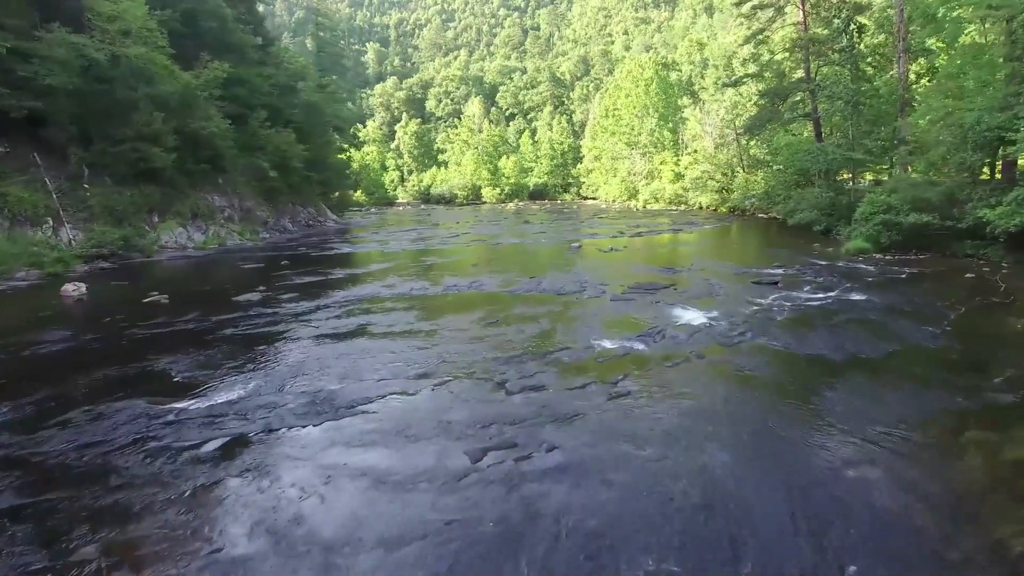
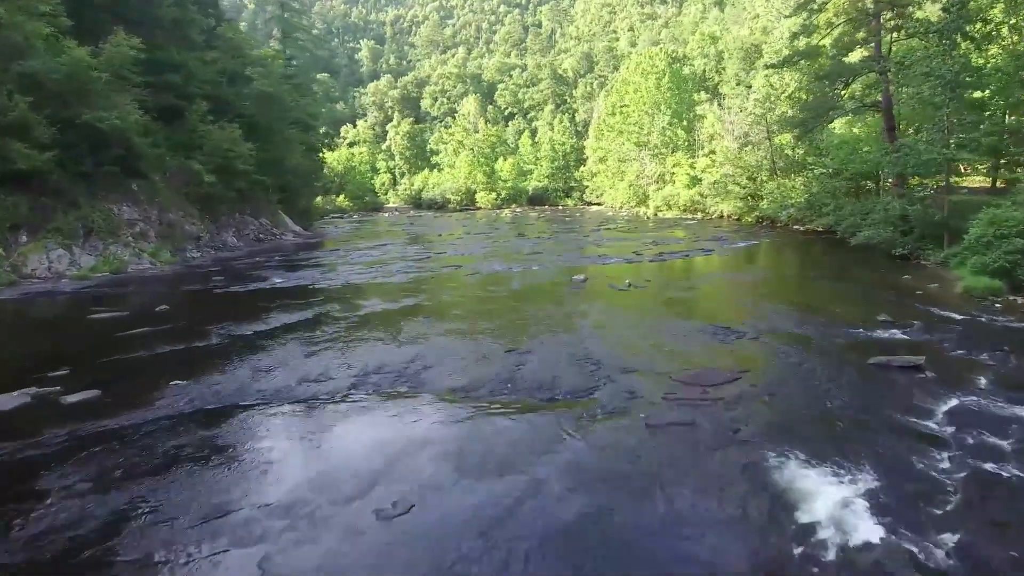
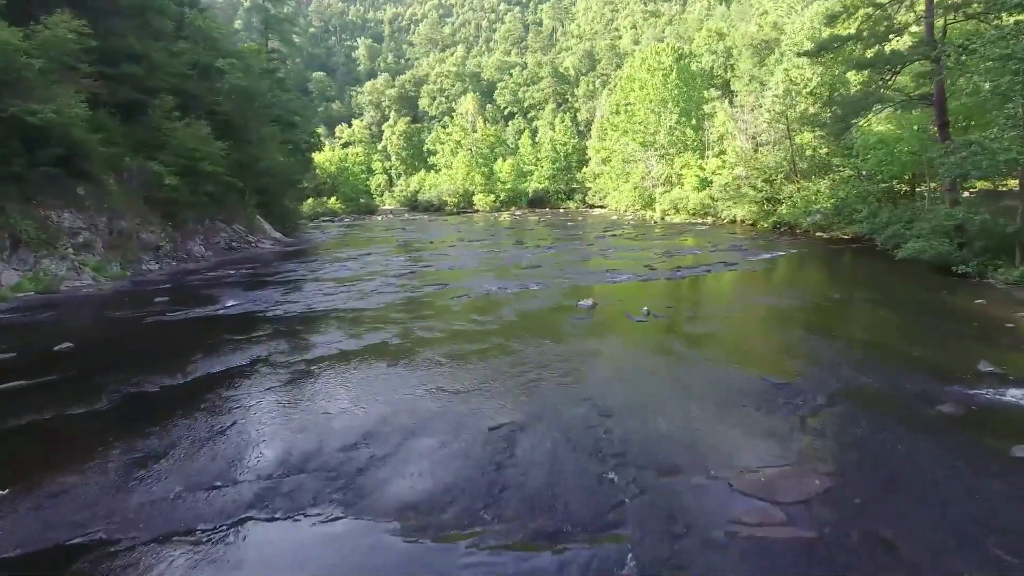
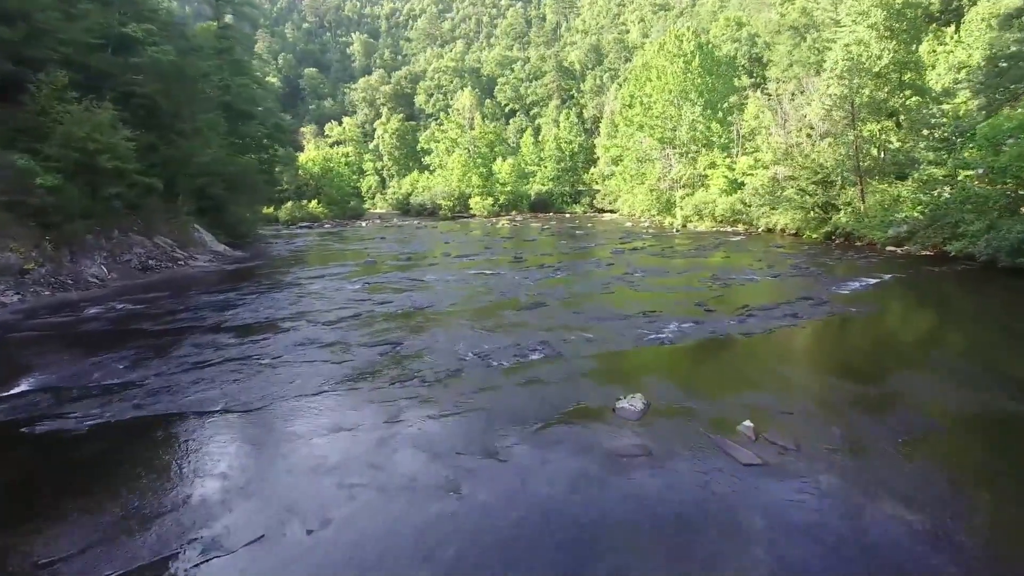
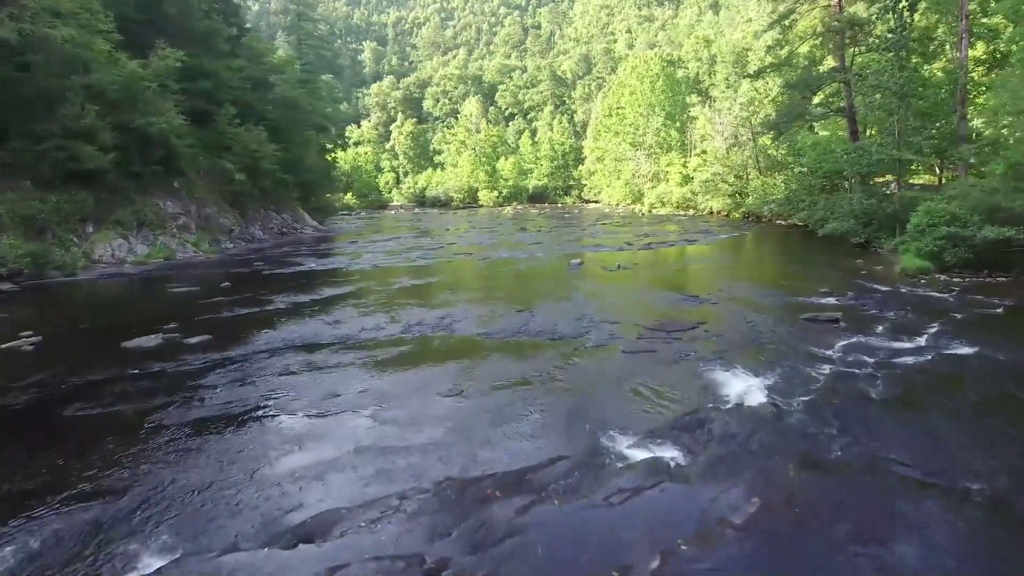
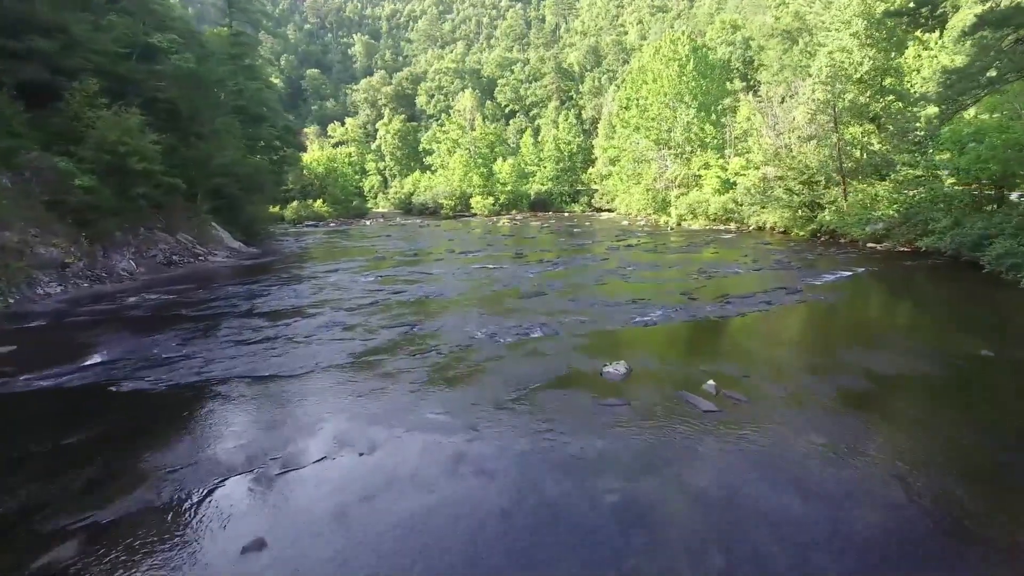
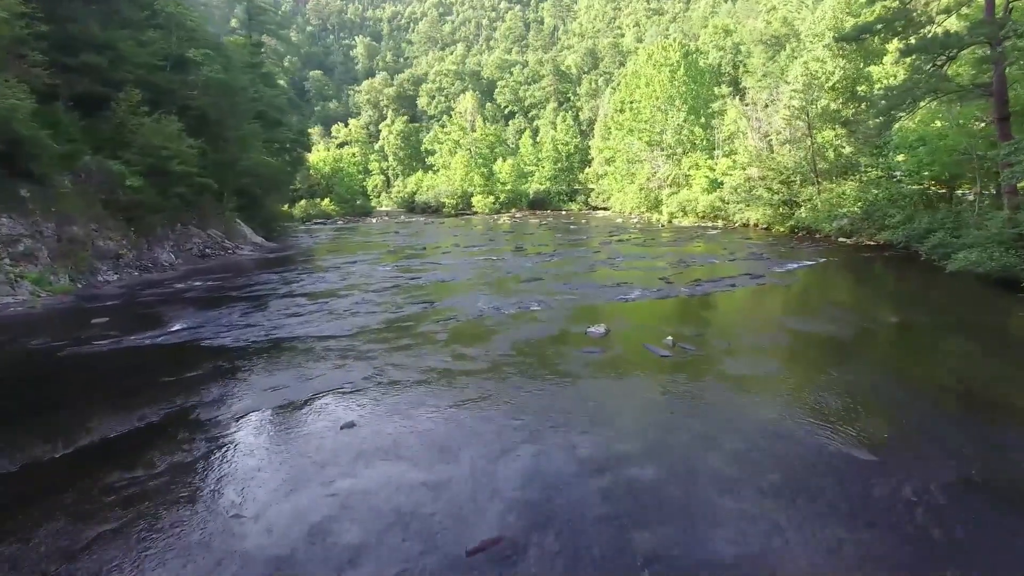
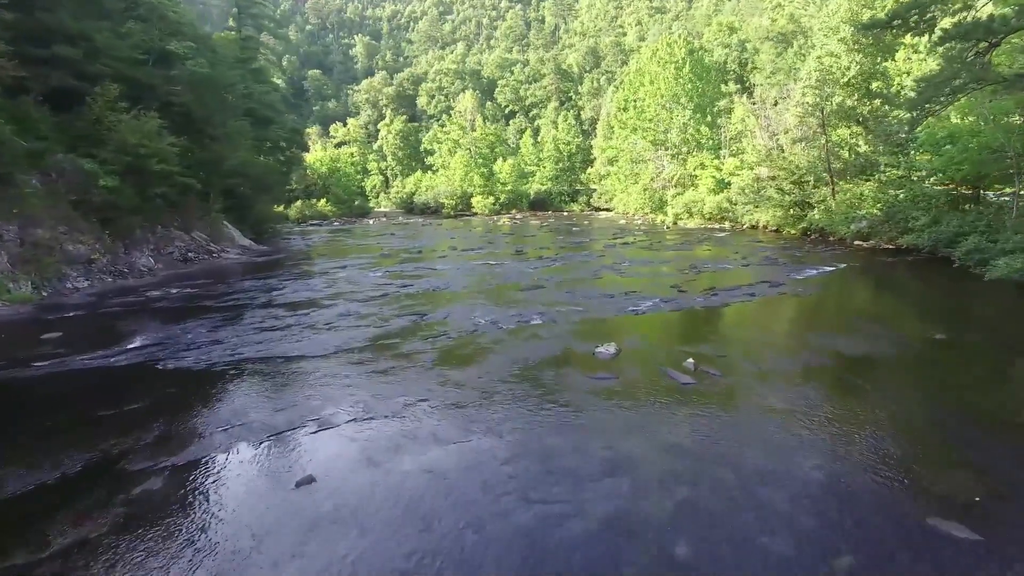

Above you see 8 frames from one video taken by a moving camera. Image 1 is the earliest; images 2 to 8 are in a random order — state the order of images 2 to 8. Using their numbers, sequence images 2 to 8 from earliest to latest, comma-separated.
5, 2, 3, 7, 8, 6, 4
